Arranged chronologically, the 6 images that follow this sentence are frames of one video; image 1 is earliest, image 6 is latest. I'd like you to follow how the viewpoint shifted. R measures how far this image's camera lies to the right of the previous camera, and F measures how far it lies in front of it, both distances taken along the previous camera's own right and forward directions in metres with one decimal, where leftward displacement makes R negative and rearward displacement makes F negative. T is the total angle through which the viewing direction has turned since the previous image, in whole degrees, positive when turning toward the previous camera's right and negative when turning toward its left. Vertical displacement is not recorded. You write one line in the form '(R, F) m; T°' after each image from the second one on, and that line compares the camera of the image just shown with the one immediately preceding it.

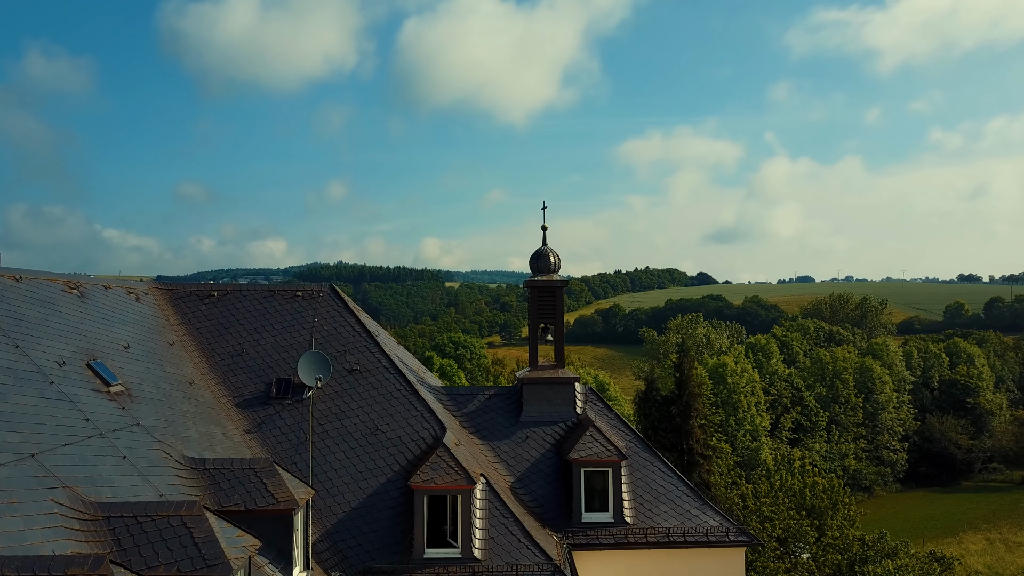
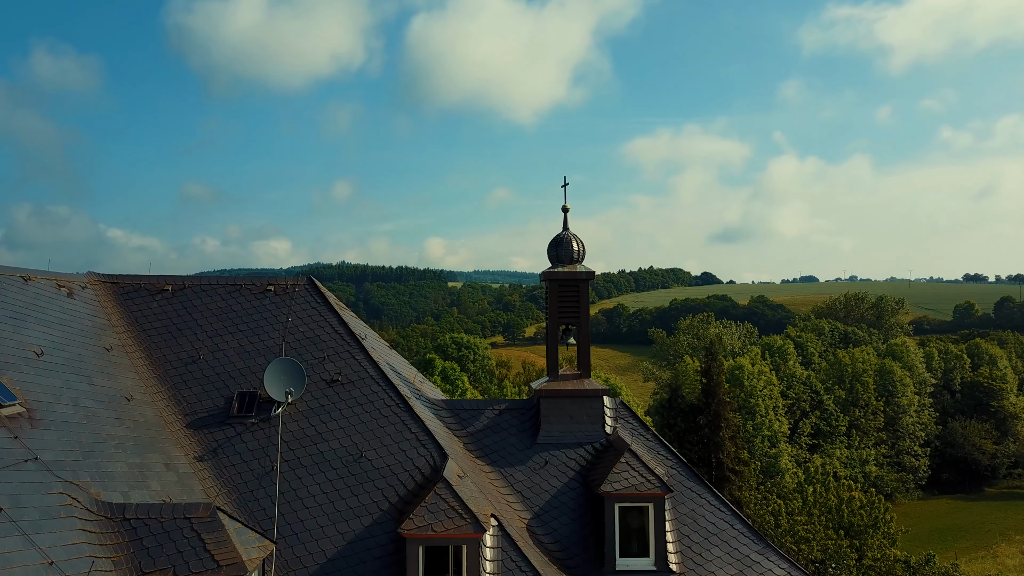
(-0.3, +3.1) m; 0°
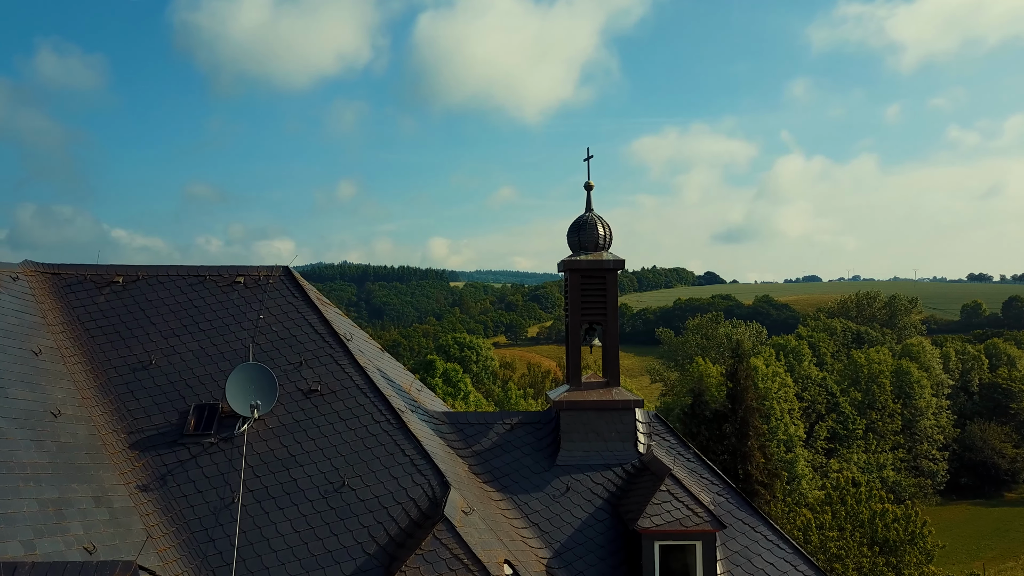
(-0.2, +2.3) m; 0°
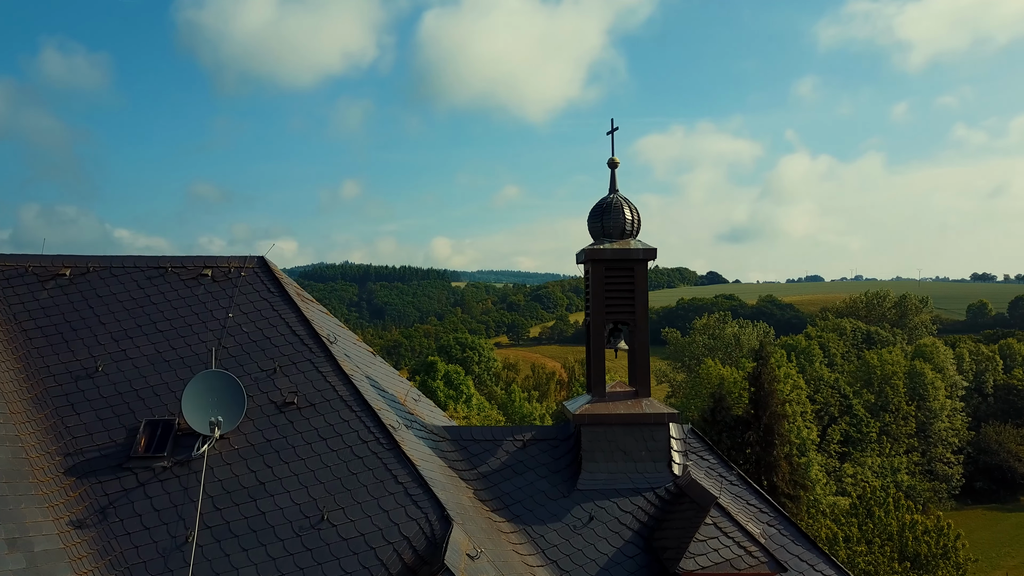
(-0.2, +1.8) m; 0°
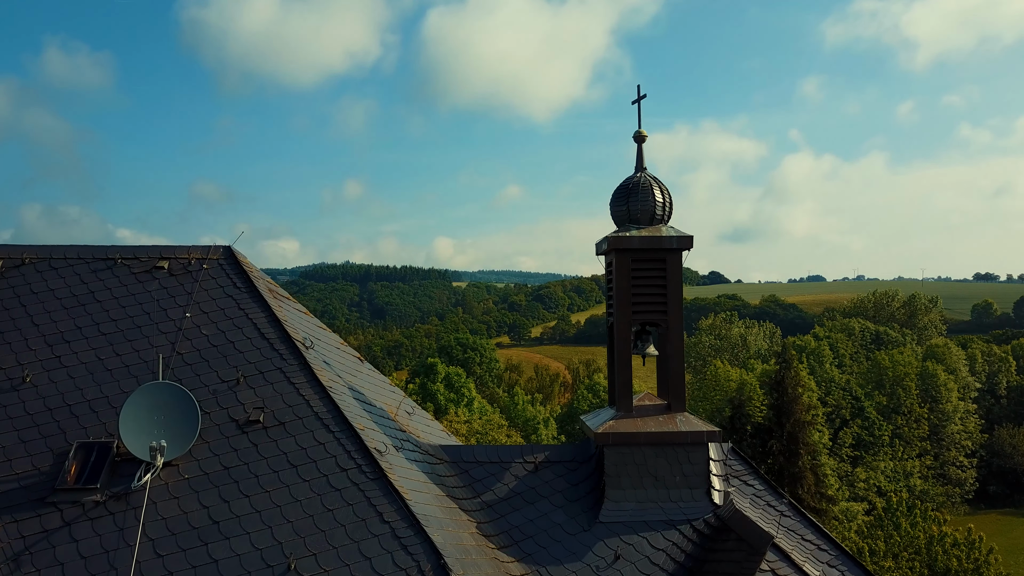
(-0.1, +1.6) m; 0°
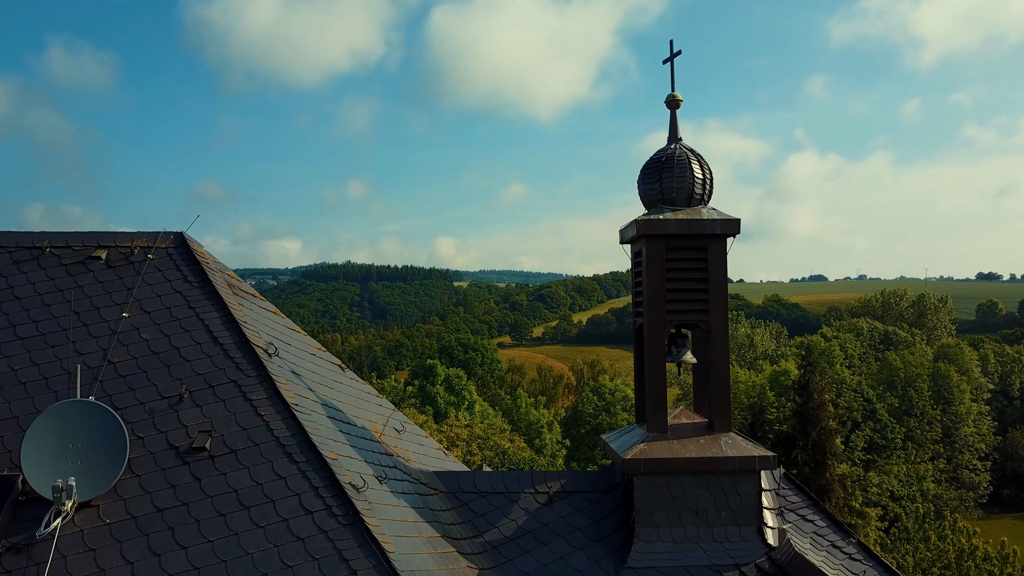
(-0.1, +1.6) m; 0°
